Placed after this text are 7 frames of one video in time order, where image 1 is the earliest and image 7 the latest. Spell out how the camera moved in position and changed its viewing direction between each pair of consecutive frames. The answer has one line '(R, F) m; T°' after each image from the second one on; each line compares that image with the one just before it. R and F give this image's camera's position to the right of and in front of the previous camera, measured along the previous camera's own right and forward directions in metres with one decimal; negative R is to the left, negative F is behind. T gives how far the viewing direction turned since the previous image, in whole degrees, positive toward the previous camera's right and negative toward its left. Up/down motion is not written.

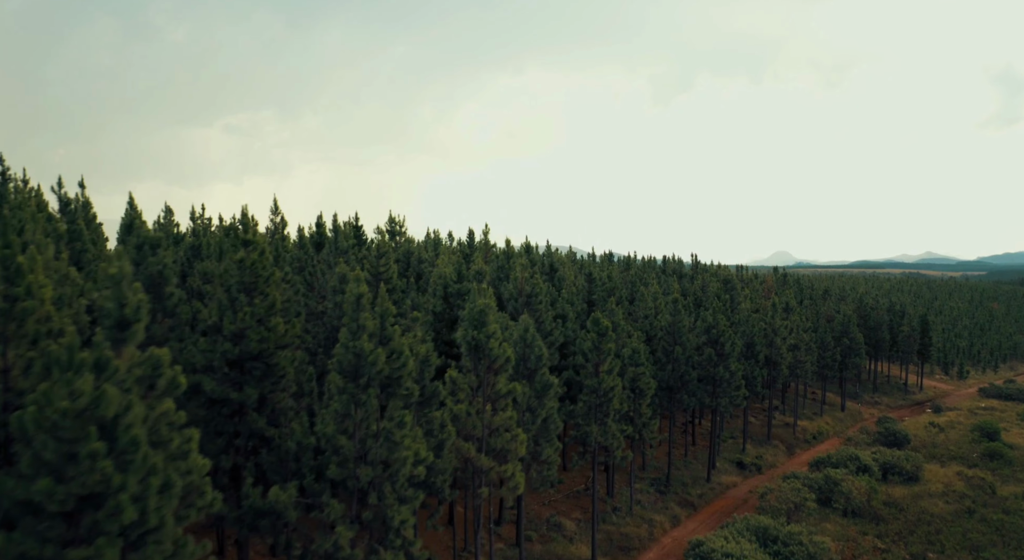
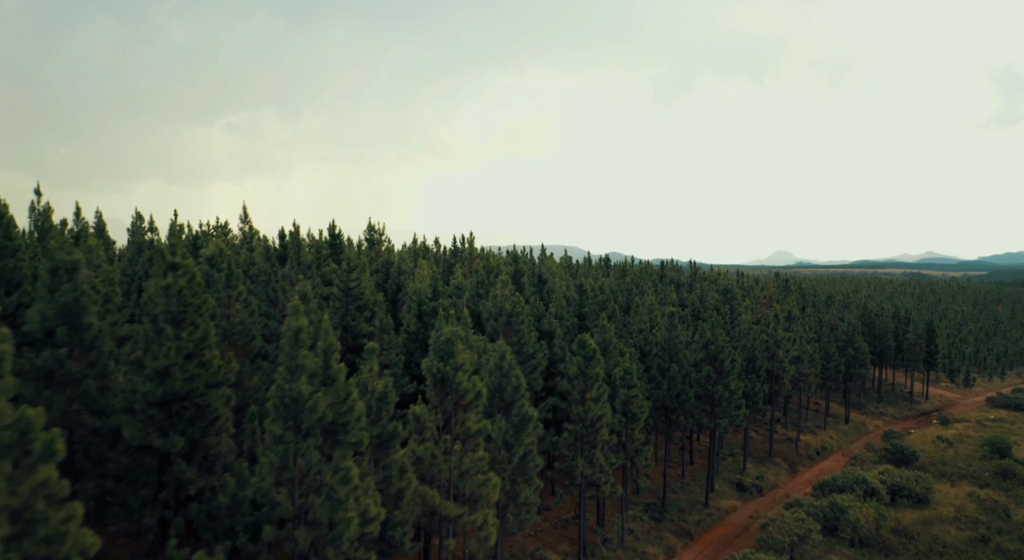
(+1.4, +3.7) m; 0°
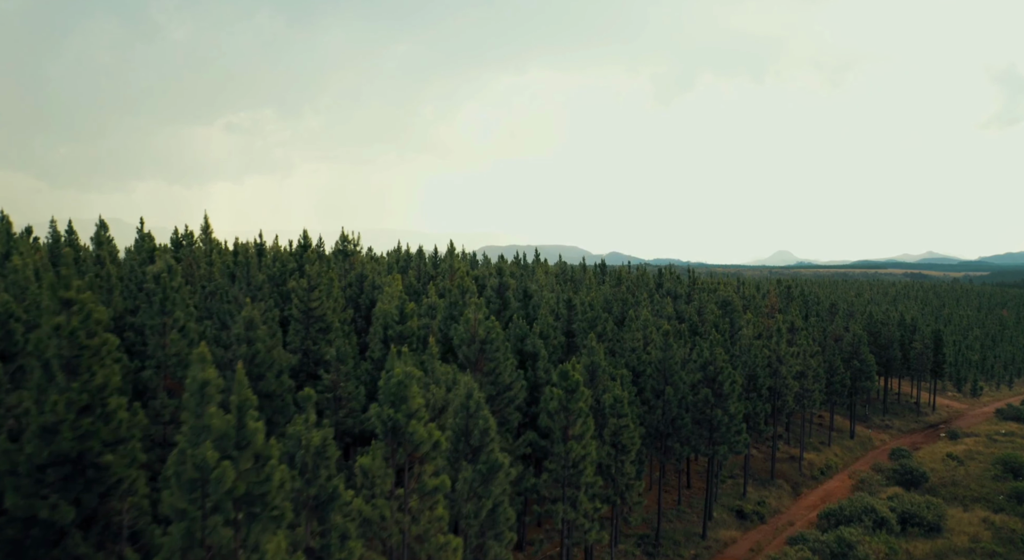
(+1.6, +4.0) m; 0°
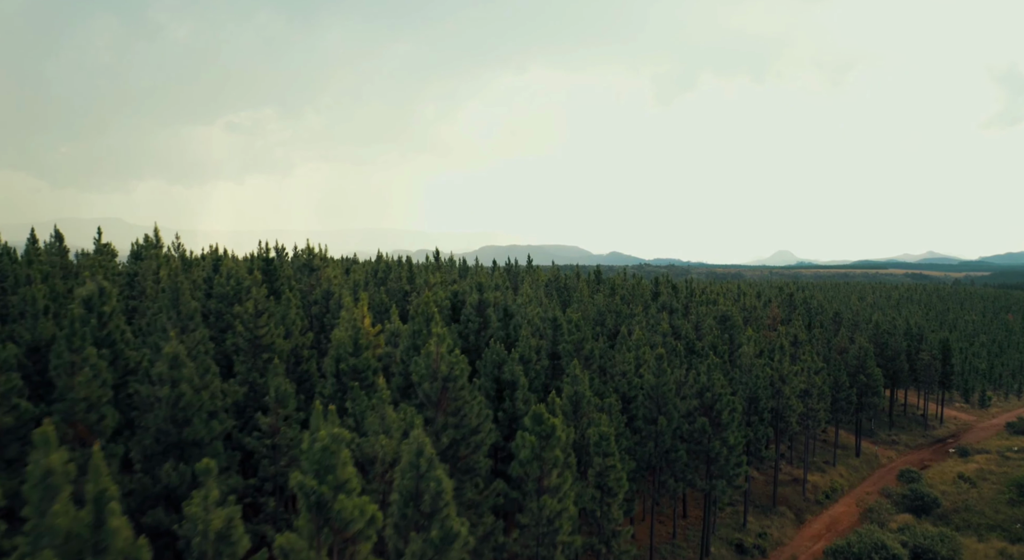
(+1.7, +4.4) m; 0°
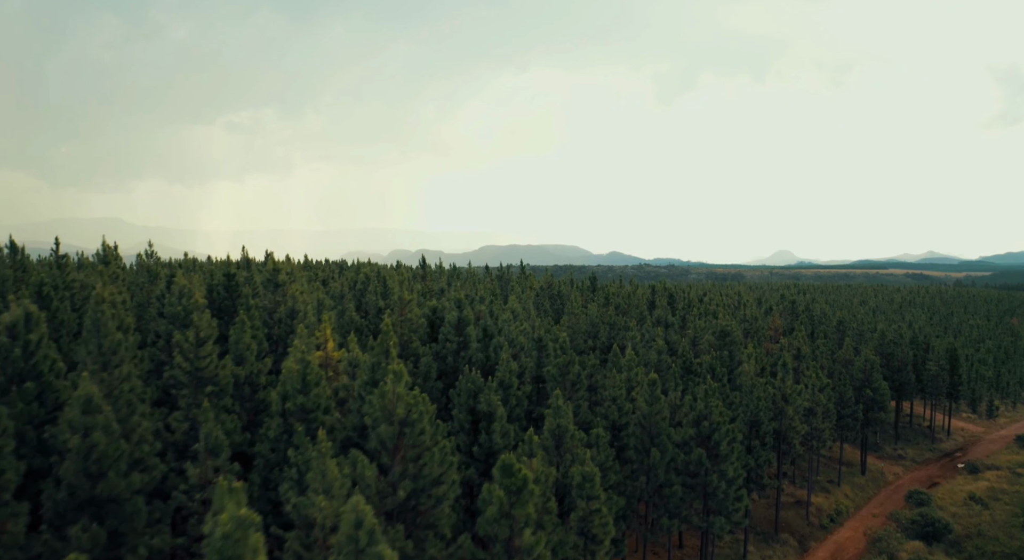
(+1.5, +3.9) m; 0°
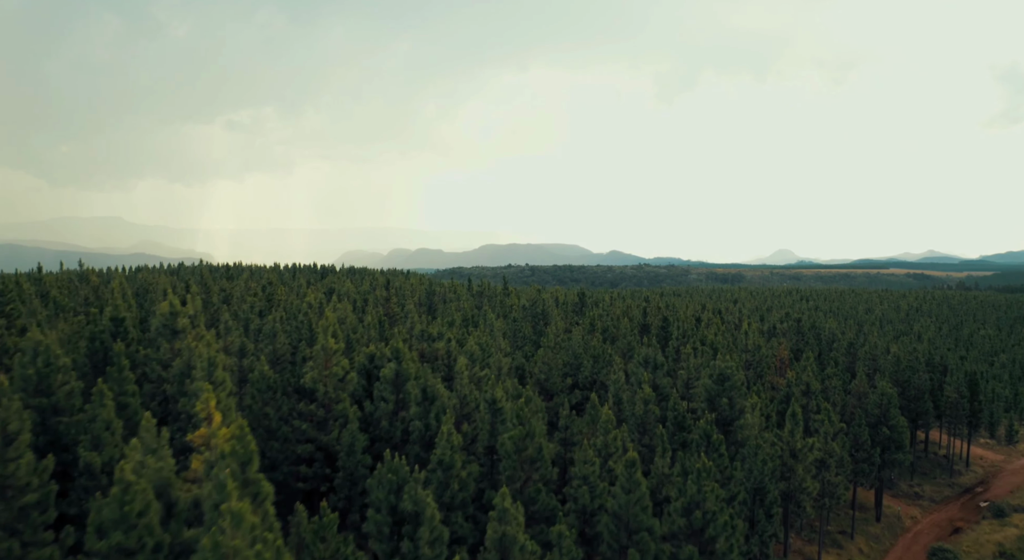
(+3.3, +8.9) m; 0°
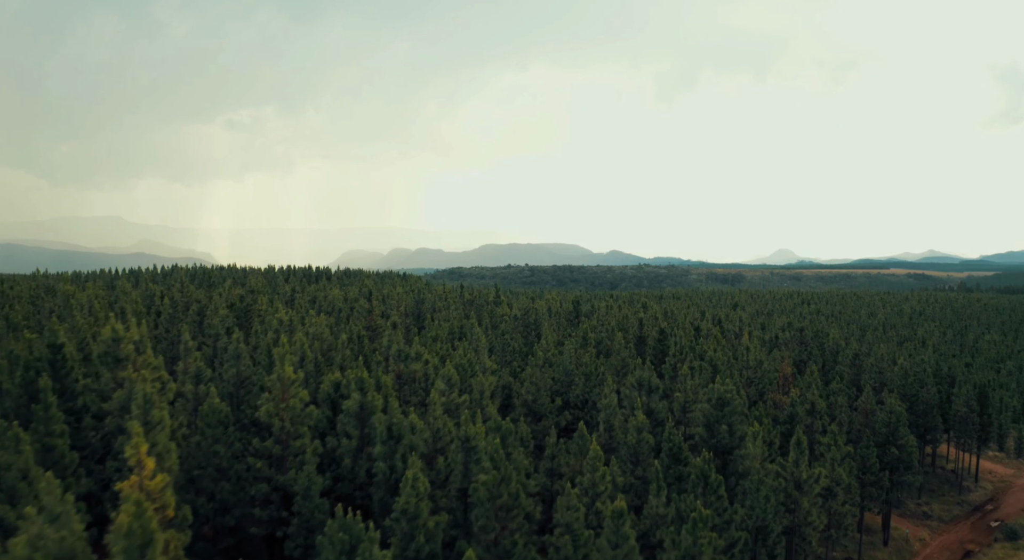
(+1.4, +3.8) m; 0°
